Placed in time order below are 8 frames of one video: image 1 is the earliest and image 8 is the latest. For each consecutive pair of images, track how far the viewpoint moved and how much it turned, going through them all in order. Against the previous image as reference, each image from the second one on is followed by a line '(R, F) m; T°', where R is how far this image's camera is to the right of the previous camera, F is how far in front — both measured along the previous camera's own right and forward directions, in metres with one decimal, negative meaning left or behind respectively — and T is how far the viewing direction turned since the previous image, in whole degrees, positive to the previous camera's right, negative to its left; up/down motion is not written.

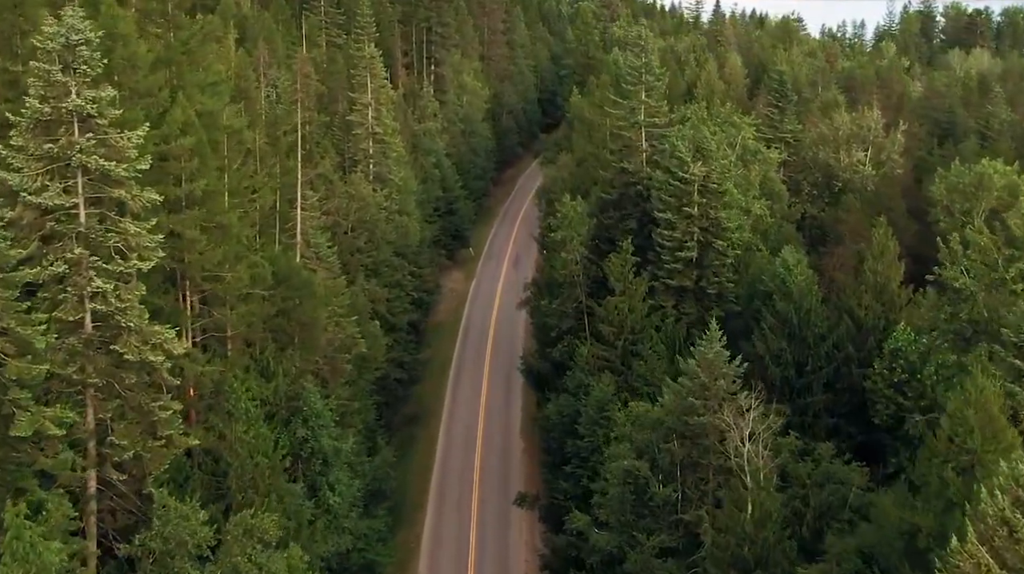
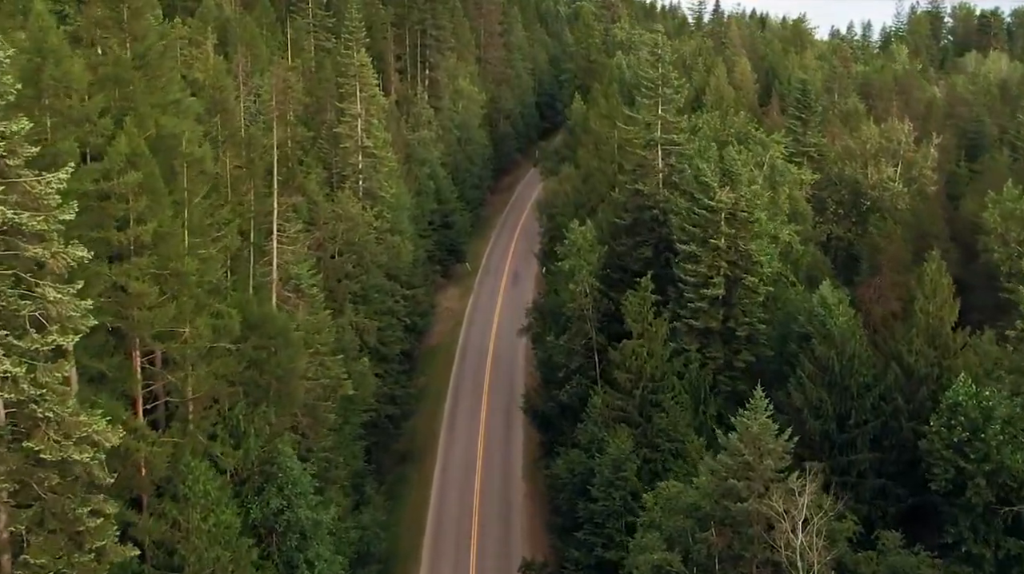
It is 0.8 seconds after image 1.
(-0.3, +6.0) m; 0°
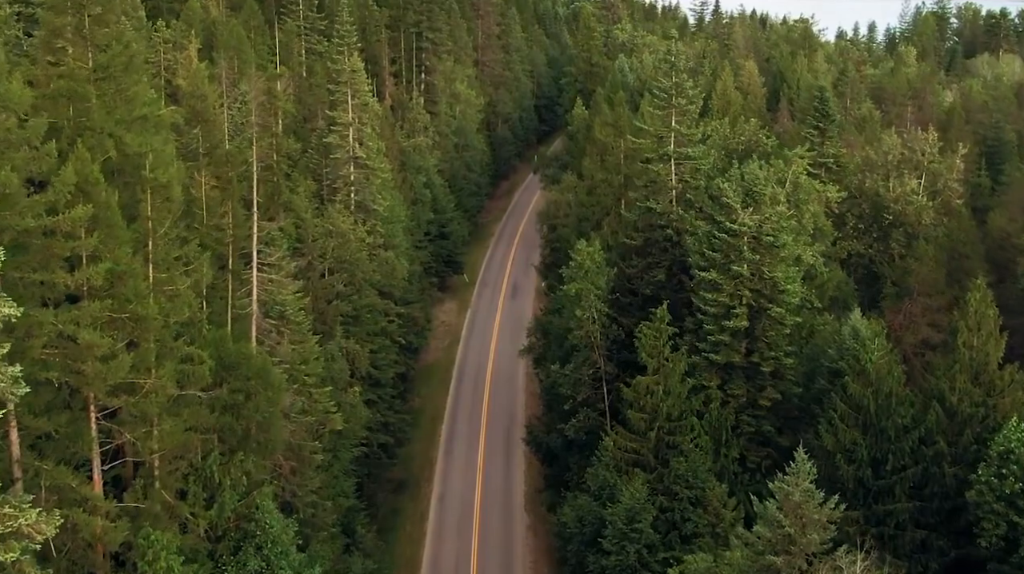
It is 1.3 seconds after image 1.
(-0.2, +4.1) m; 0°
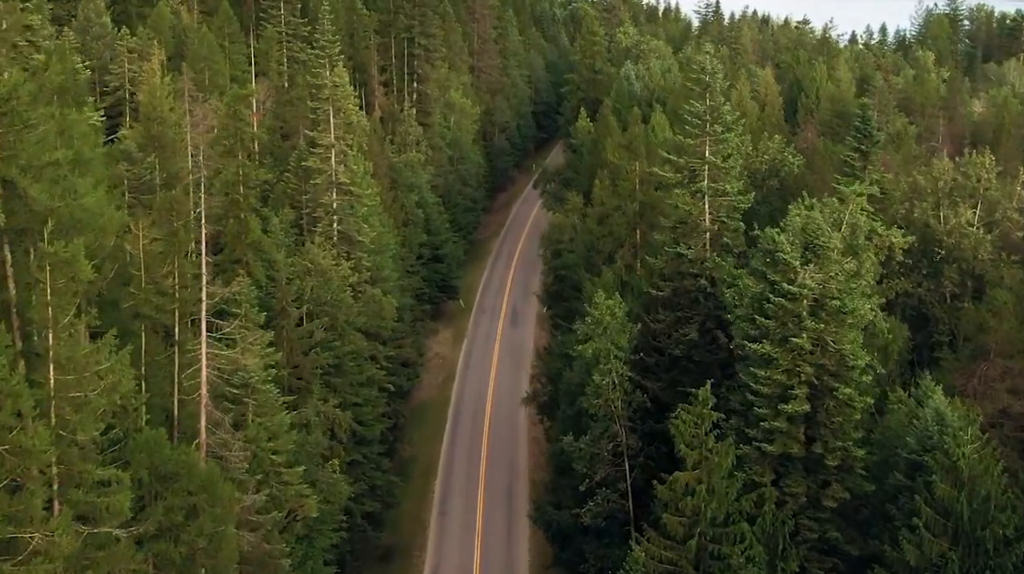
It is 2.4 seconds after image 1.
(-0.4, +7.9) m; 0°
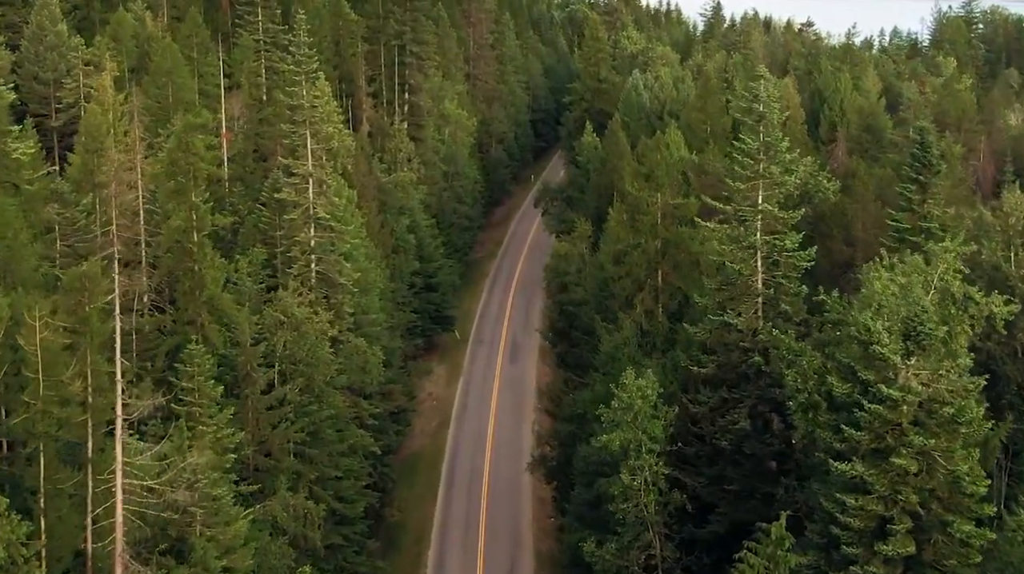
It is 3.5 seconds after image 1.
(-0.4, +8.3) m; 0°
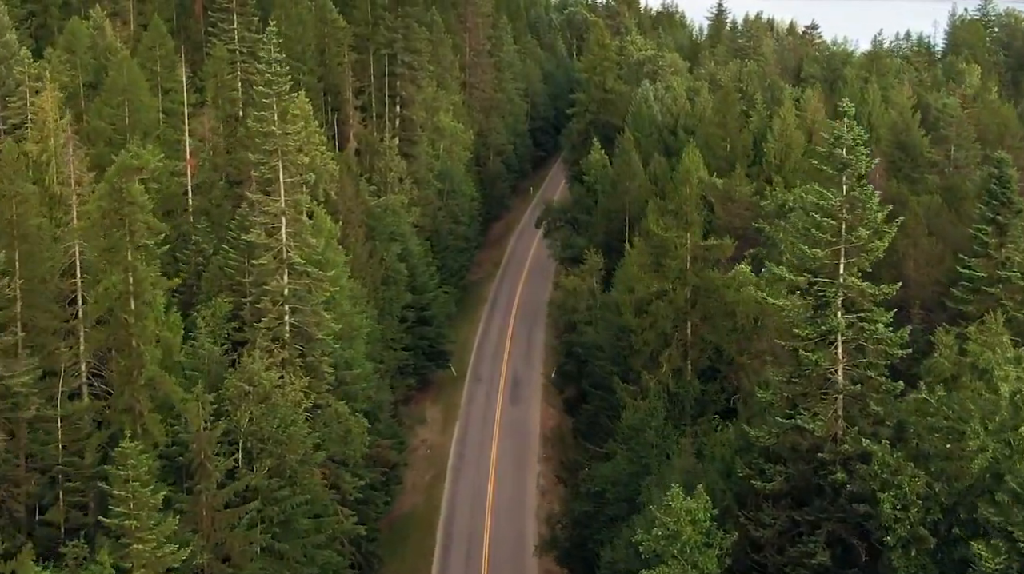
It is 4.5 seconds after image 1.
(-0.4, +7.9) m; 0°
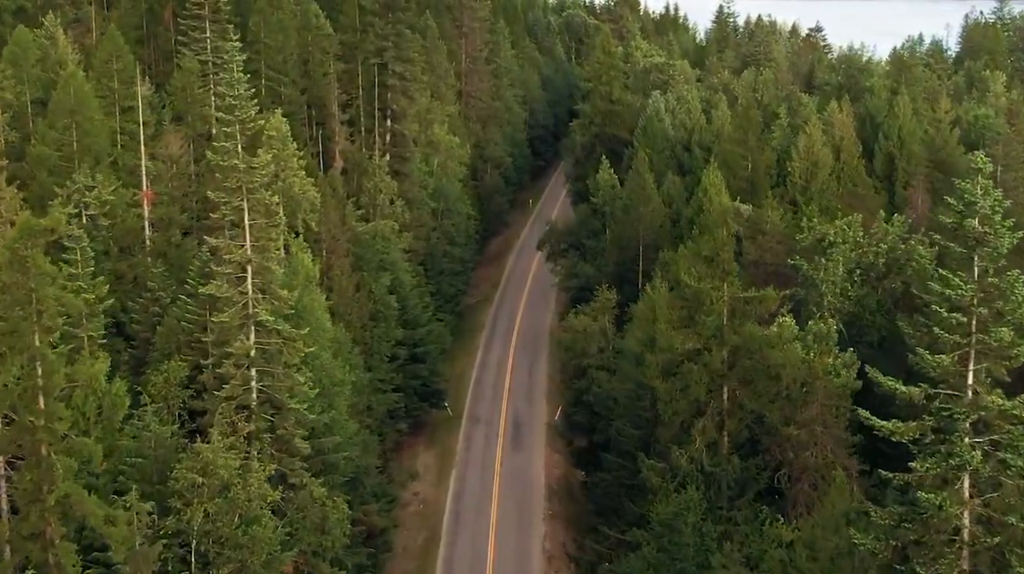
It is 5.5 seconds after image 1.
(-0.4, +7.3) m; 0°
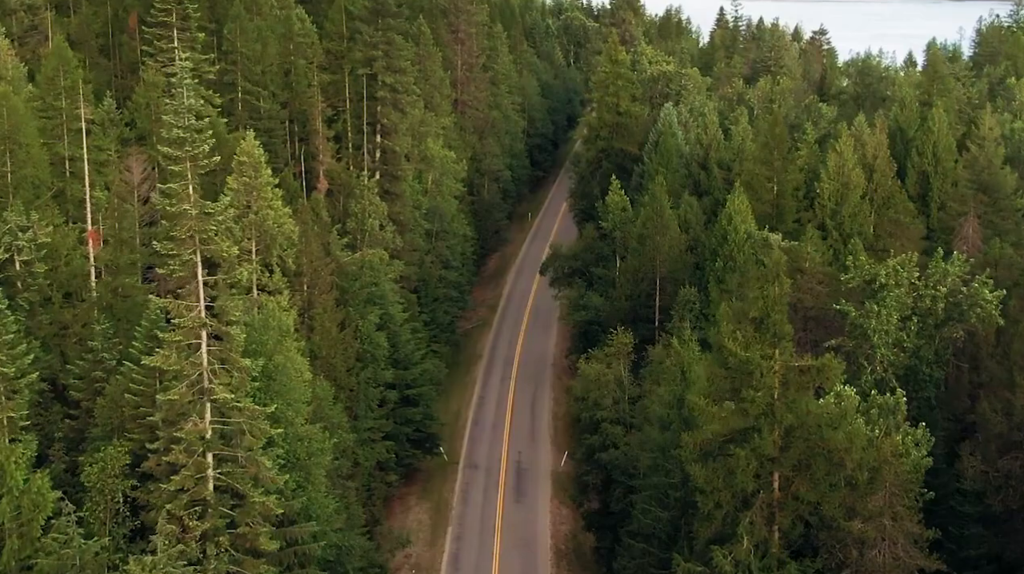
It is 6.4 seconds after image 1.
(-0.4, +7.1) m; 0°
